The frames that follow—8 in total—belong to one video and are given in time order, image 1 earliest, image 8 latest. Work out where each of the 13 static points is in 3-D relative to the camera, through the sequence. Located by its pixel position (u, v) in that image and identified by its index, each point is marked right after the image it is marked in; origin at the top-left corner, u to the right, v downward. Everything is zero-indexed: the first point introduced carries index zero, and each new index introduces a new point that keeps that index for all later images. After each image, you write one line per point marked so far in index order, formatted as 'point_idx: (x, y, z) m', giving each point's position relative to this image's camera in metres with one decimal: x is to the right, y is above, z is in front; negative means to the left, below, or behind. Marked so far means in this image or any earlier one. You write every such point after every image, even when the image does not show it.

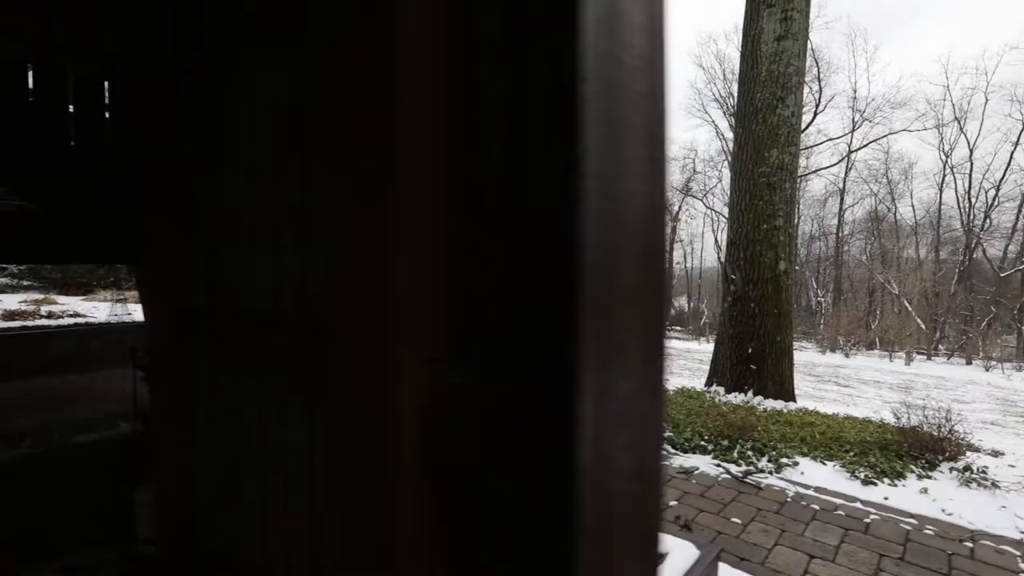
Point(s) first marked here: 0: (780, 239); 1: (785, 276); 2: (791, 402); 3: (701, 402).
0: (+2.8, +0.5, +5.2) m
1: (+2.9, +0.1, +5.2) m
2: (+2.9, -1.2, +5.1) m
3: (+1.8, -1.1, +4.7) m
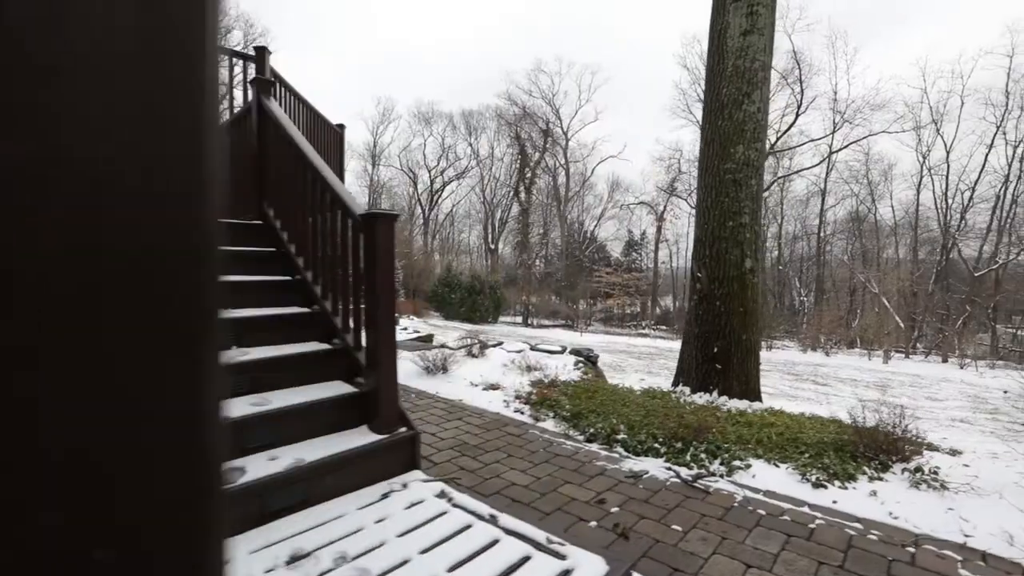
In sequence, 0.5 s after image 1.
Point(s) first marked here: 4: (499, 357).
0: (+2.4, +0.5, +5.1) m
1: (+2.5, +0.1, +5.1) m
2: (+2.5, -1.2, +5.0) m
3: (+1.4, -1.1, +4.6) m
4: (-0.2, -0.9, +6.6) m
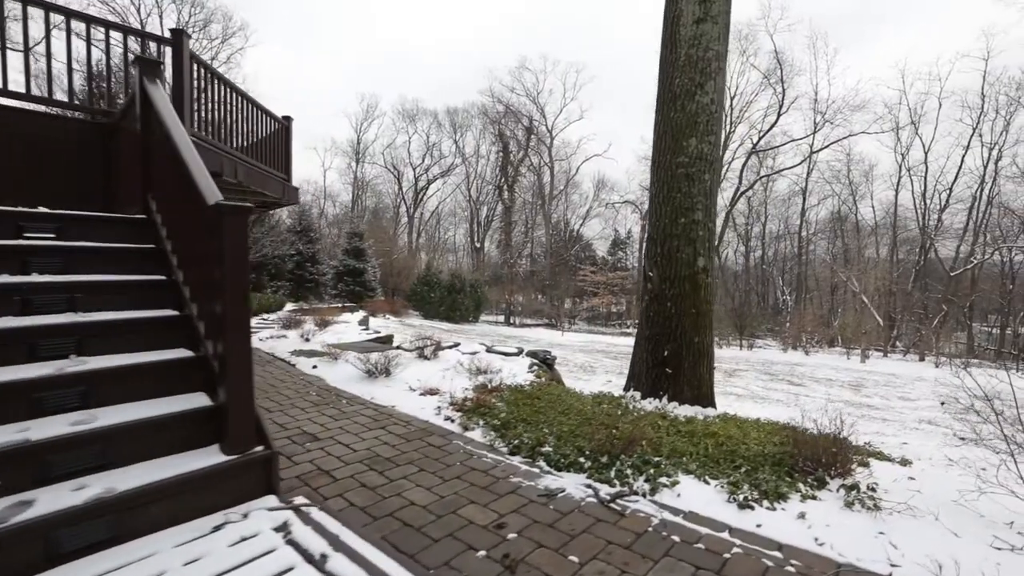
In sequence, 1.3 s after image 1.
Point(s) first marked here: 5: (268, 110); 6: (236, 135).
0: (+1.8, +0.5, +4.9) m
1: (+1.9, +0.1, +4.9) m
2: (+1.9, -1.2, +4.8) m
3: (+0.8, -1.1, +4.3) m
4: (-0.8, -0.9, +6.3) m
5: (-3.2, +2.3, +6.5) m
6: (-3.1, +1.7, +5.6) m
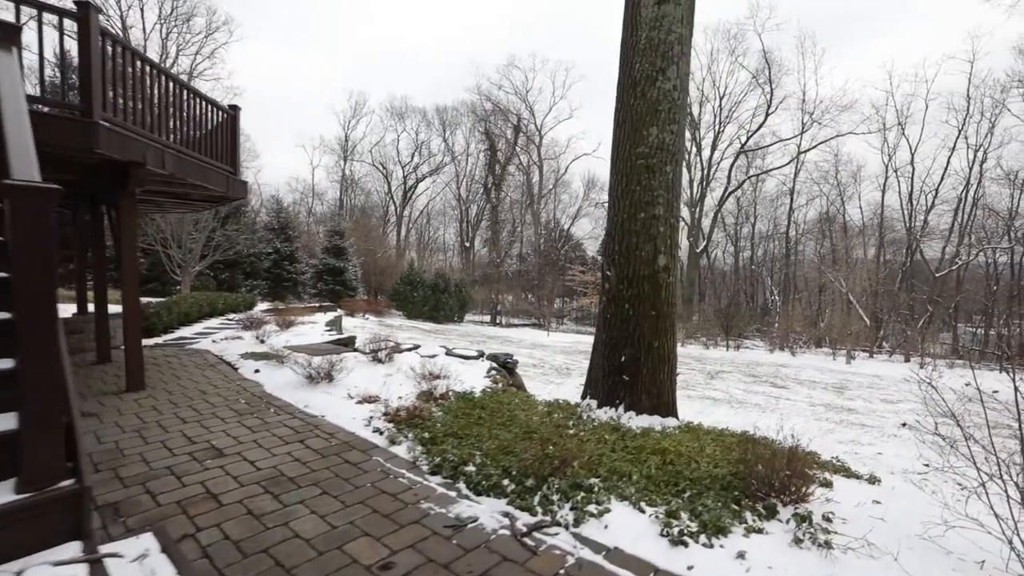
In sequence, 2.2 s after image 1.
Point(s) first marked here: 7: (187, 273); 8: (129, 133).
0: (+1.4, +0.5, +4.5) m
1: (+1.4, +0.1, +4.5) m
2: (+1.4, -1.2, +4.5) m
3: (+0.4, -1.1, +4.0) m
4: (-1.3, -0.9, +6.0) m
5: (-3.7, +2.3, +6.1) m
6: (-3.6, +1.8, +5.2) m
7: (-9.2, +0.4, +13.9) m
8: (-3.5, +1.4, +4.5) m
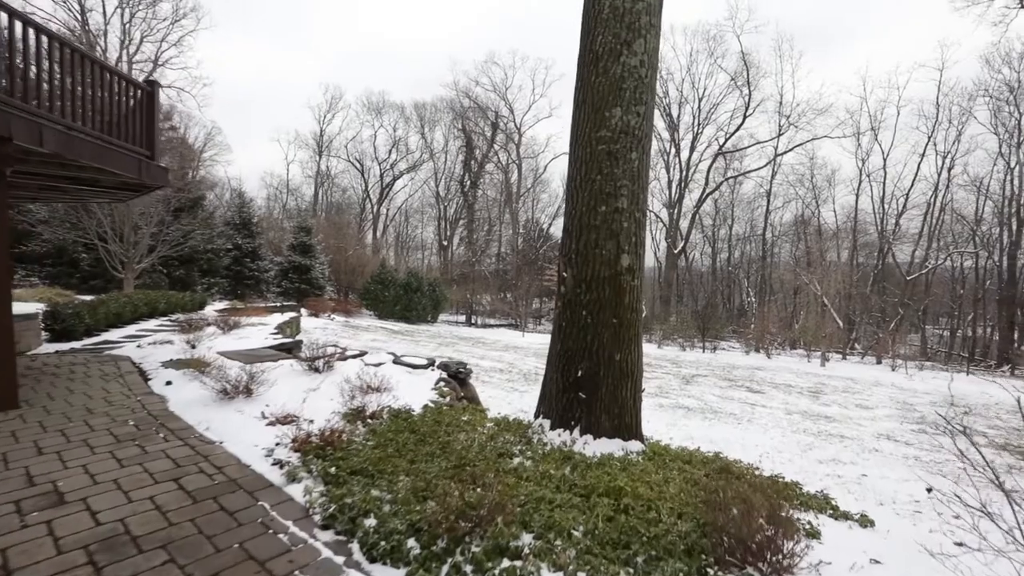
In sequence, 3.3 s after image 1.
0: (+0.9, +0.5, +4.0) m
1: (+0.9, +0.1, +4.0) m
2: (+0.9, -1.2, +3.9) m
3: (-0.1, -1.1, +3.4) m
4: (-1.8, -0.9, +5.3) m
5: (-4.2, +2.4, +5.4) m
6: (-4.1, +1.8, +4.5) m
7: (-10.0, +0.5, +12.9) m
8: (-3.9, +1.4, +3.7) m
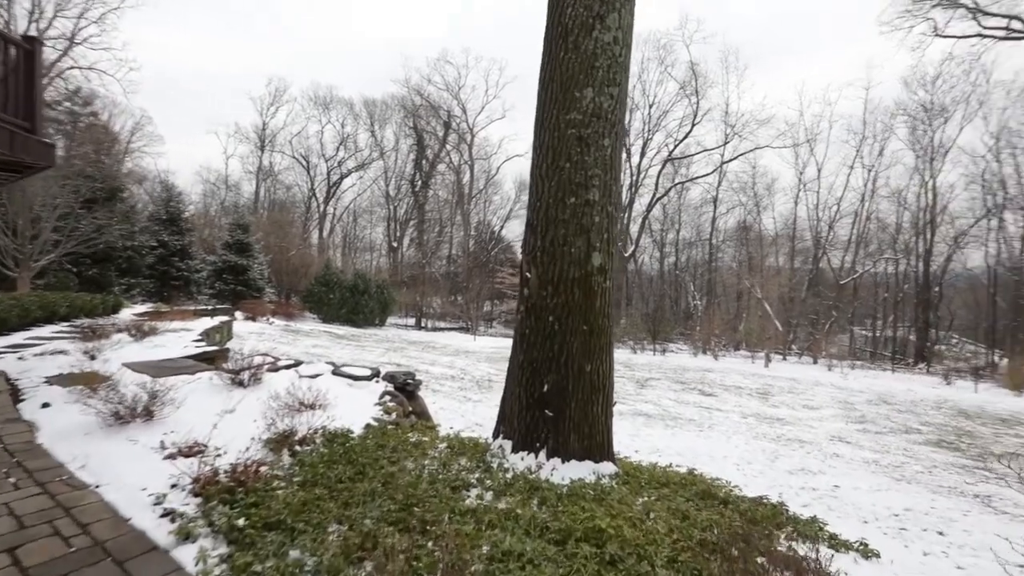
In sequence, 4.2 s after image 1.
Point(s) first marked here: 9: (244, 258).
0: (+0.6, +0.5, +3.5) m
1: (+0.6, +0.1, +3.5) m
2: (+0.6, -1.2, +3.5) m
3: (-0.3, -1.1, +2.8) m
4: (-2.3, -0.9, +4.6) m
5: (-4.7, +2.4, +4.4) m
6: (-4.4, +1.8, +3.5) m
7: (-11.1, +0.5, +11.3) m
8: (-4.2, +1.4, +2.8) m
9: (-9.5, +1.1, +17.4) m
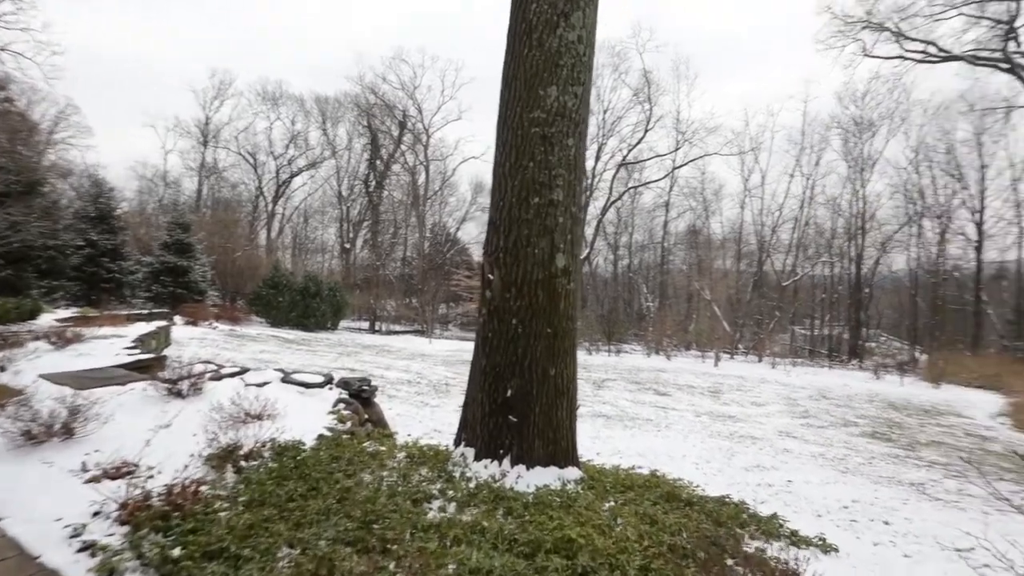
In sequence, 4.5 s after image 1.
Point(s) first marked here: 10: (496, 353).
0: (+0.3, +0.5, +3.5) m
1: (+0.4, +0.1, +3.5) m
2: (+0.4, -1.2, +3.4) m
3: (-0.5, -1.1, +2.7) m
4: (-2.6, -1.0, +4.2) m
5: (-5.0, +2.3, +3.9) m
6: (-4.7, +1.7, +3.0) m
7: (-12.0, +0.4, +10.2) m
8: (-4.4, +1.4, +2.3) m
9: (-10.9, +1.0, +16.4) m
10: (-0.1, -0.4, +3.4) m
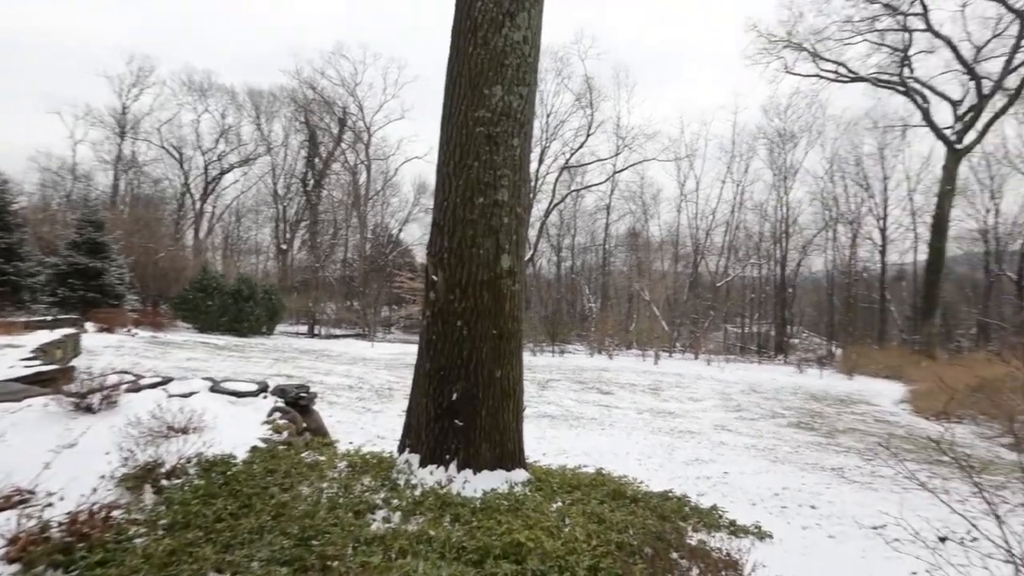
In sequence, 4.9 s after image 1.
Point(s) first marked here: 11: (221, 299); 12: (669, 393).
0: (0.0, +0.5, +3.4) m
1: (0.0, +0.1, +3.4) m
2: (0.0, -1.2, +3.4) m
3: (-0.8, -1.2, +2.6) m
4: (-3.0, -1.0, +3.9) m
5: (-5.4, +2.3, +3.3) m
6: (-5.0, +1.7, +2.5) m
7: (-13.1, +0.3, +8.8) m
8: (-4.6, +1.4, +1.8) m
9: (-12.7, +0.8, +15.0) m
10: (-0.5, -0.5, +3.4) m
11: (-10.2, -0.4, +17.3) m
12: (+3.8, -2.6, +11.9) m
